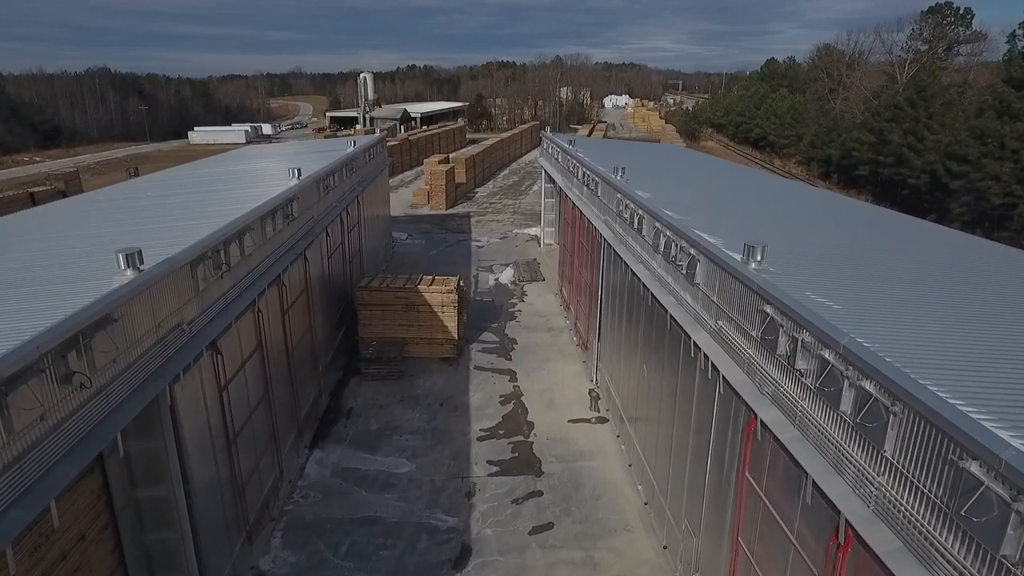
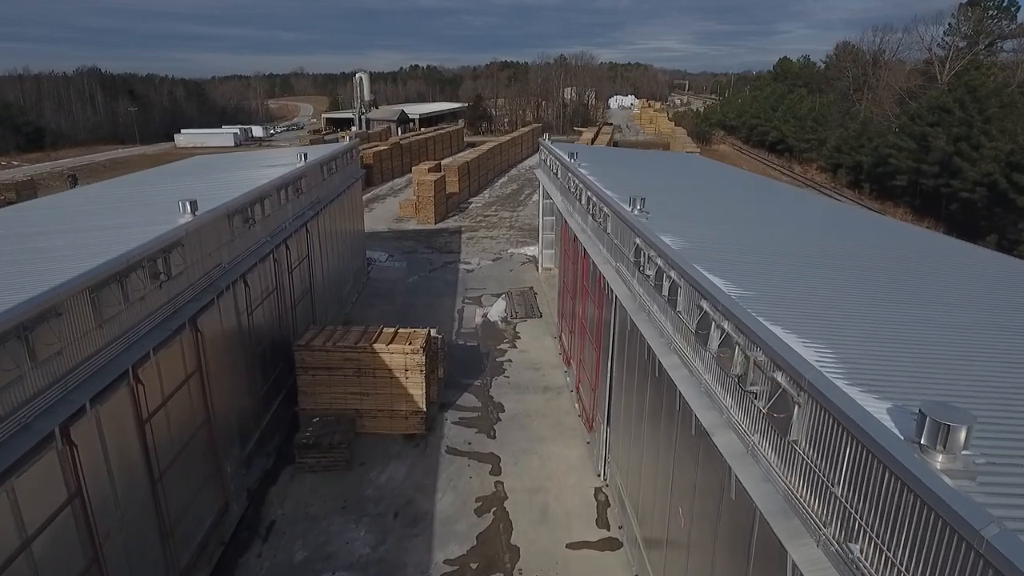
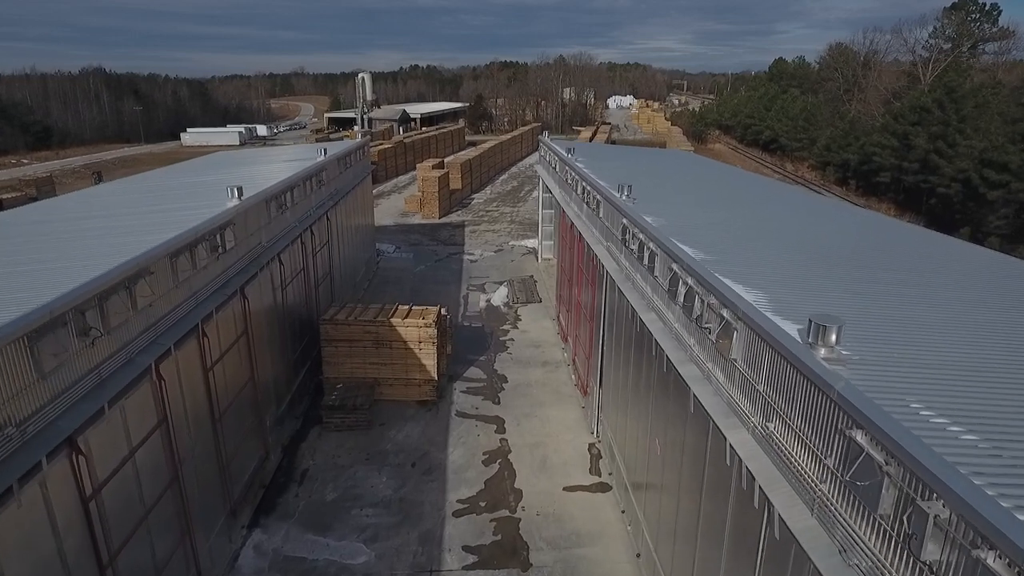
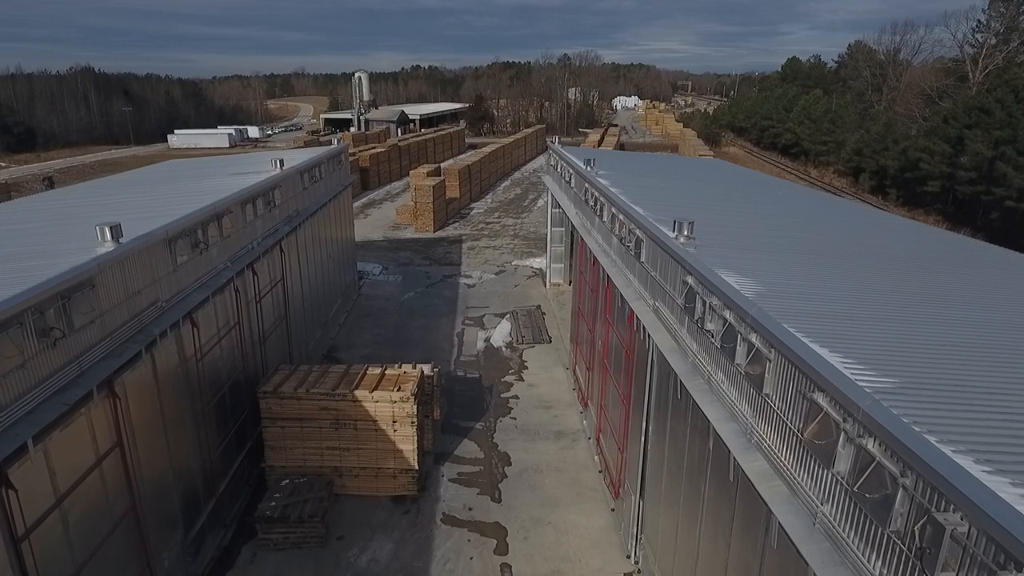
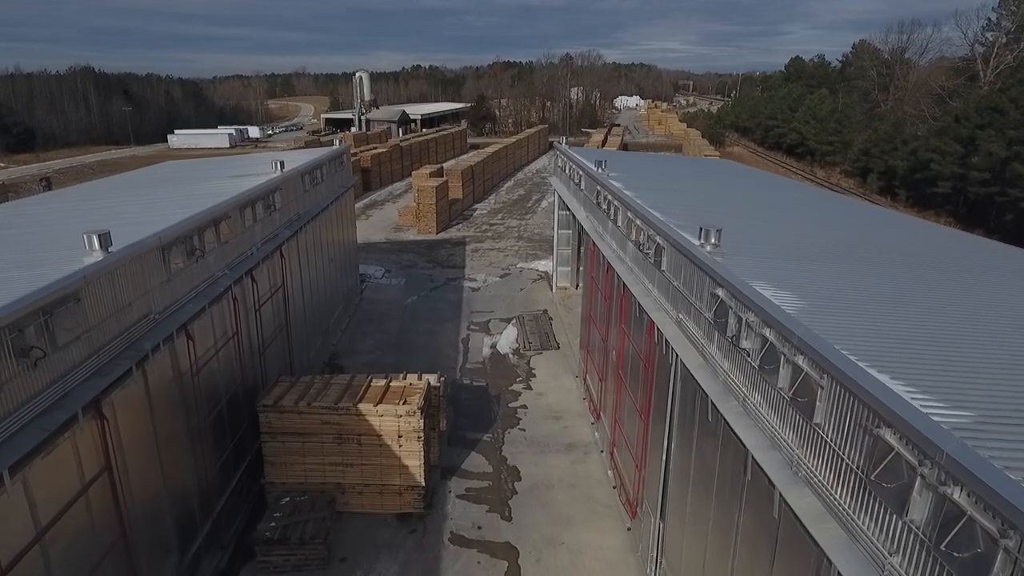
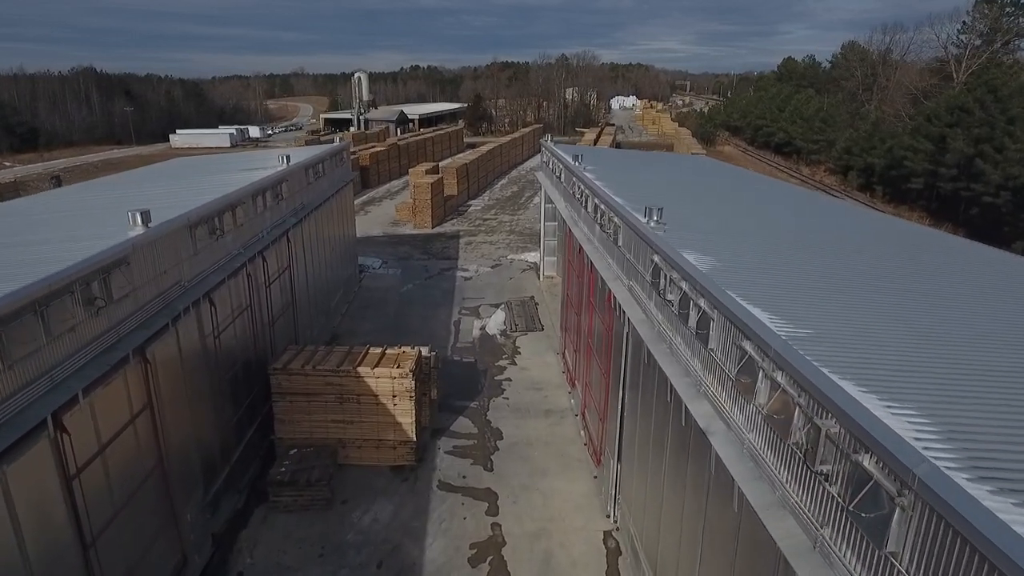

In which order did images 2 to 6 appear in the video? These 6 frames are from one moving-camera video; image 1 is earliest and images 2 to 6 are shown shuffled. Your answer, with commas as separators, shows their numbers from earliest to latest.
3, 2, 6, 4, 5
